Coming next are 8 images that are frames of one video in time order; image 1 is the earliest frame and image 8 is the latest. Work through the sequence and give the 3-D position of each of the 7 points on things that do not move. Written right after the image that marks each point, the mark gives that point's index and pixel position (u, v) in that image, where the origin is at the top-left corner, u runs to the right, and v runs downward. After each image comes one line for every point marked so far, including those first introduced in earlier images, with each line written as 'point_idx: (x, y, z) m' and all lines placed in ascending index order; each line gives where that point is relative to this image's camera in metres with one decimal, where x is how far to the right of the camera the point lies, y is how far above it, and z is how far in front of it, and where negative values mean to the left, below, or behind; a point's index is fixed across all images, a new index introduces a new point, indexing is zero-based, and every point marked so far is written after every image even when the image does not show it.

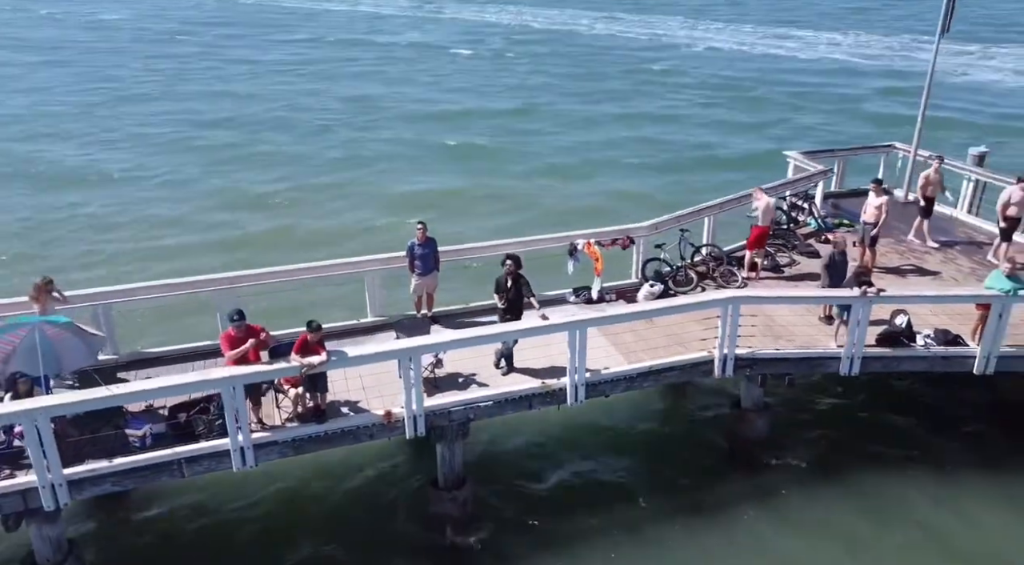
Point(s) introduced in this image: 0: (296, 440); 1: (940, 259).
0: (-3.3, -2.4, +12.3) m
1: (+9.6, +0.5, +18.1) m
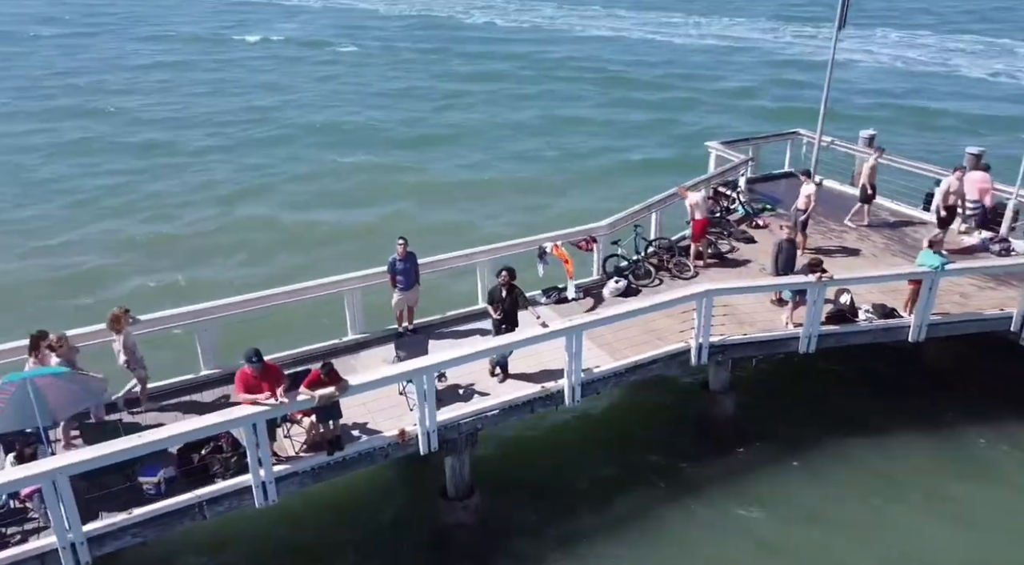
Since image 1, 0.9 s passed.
0: (-3.0, -2.8, +12.3) m
1: (+8.6, +1.1, +20.0) m
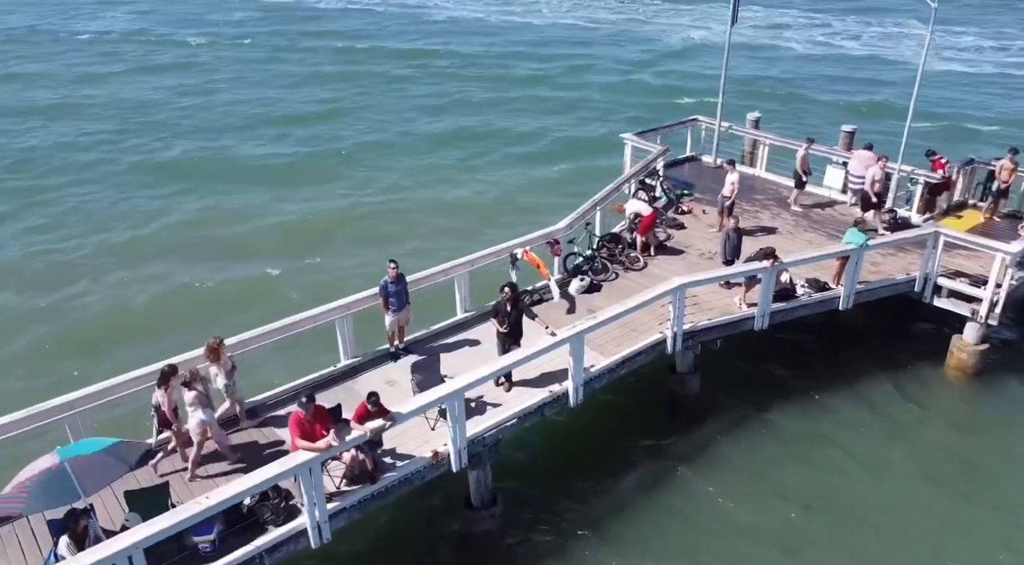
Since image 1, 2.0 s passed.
0: (-2.3, -3.4, +12.5) m
1: (+7.1, +1.8, +22.1) m
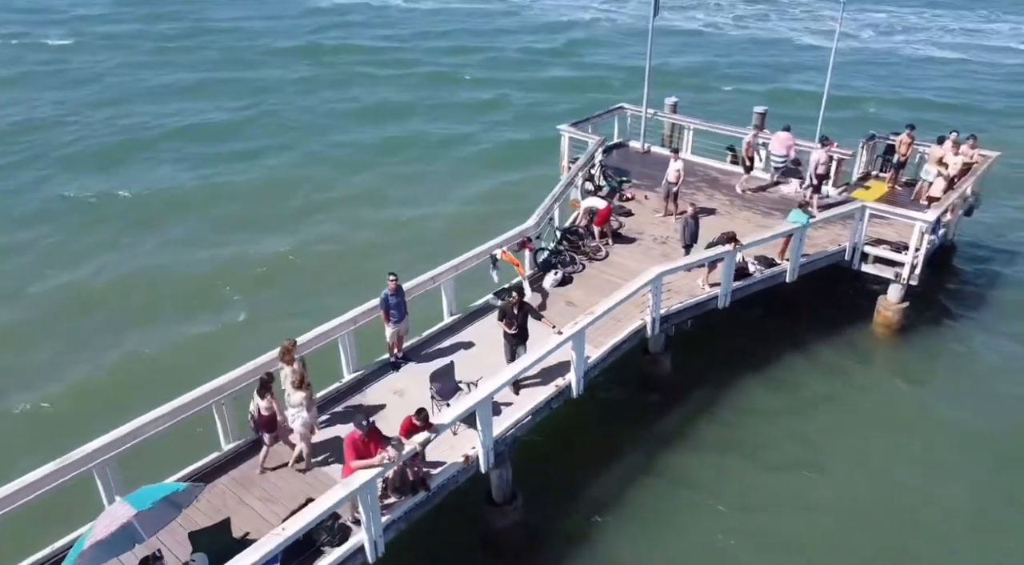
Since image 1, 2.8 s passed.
0: (-1.7, -3.7, +12.9) m
1: (+5.7, +2.5, +23.7) m
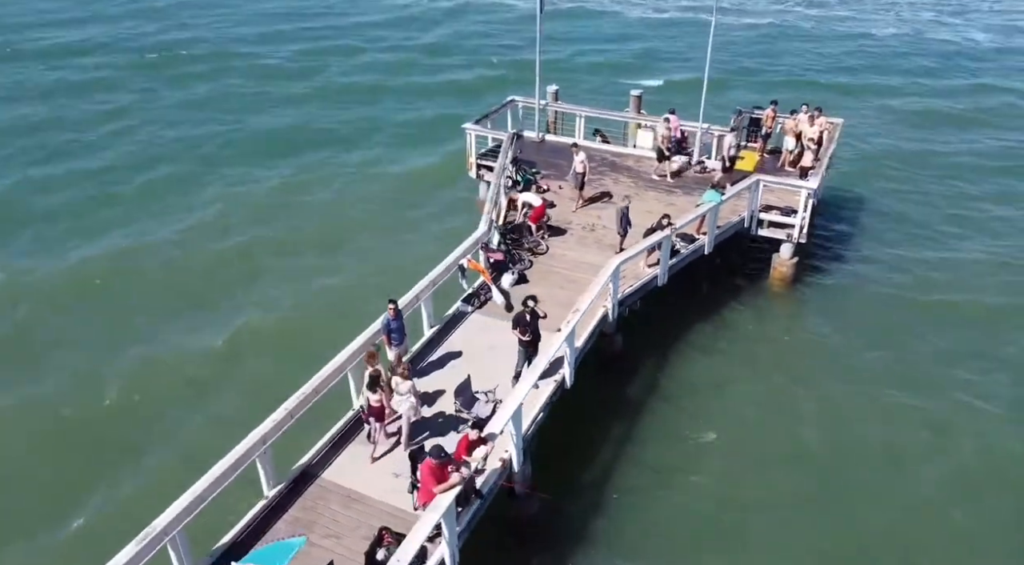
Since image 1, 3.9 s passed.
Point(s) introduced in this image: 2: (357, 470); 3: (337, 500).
0: (-0.8, -4.1, +13.9) m
1: (+3.1, +3.2, +25.7) m
2: (-2.8, -3.4, +14.8) m
3: (-3.0, -3.8, +14.2) m
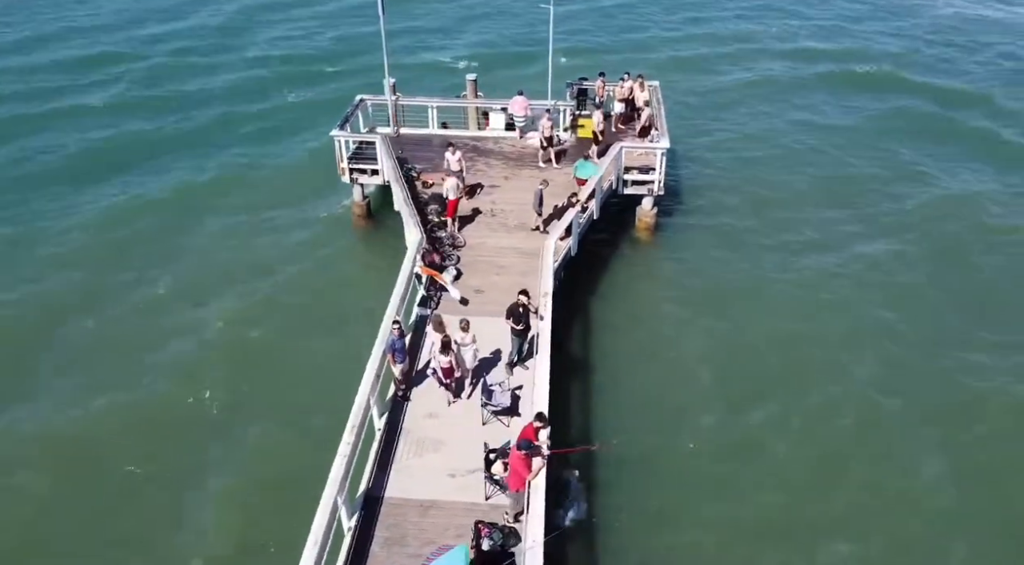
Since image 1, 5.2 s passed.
0: (+0.4, -4.2, +15.9) m
1: (-1.0, +4.0, +27.7) m
2: (-1.9, -3.9, +16.0) m
3: (-1.9, -4.4, +15.4) m
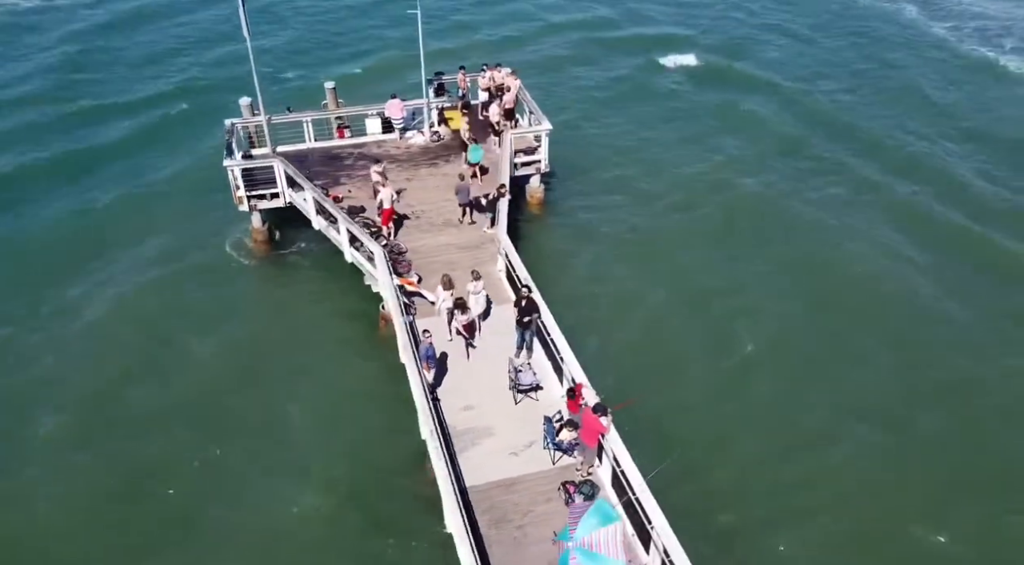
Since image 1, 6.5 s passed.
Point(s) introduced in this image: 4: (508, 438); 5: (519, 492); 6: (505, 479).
0: (+1.7, -3.9, +18.3) m
1: (-4.8, +3.9, +28.7) m
2: (-0.6, -4.1, +17.8) m
3: (-0.3, -4.5, +17.3) m
4: (-0.1, -3.5, +18.5) m
5: (+0.1, -4.5, +17.2) m
6: (-0.2, -4.3, +17.5) m
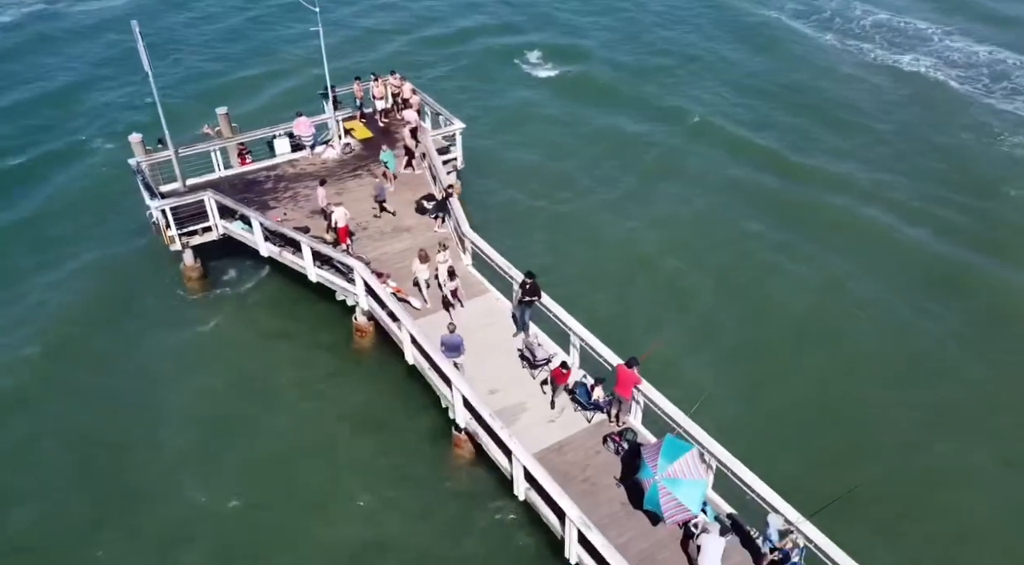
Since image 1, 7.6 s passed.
0: (+2.5, -3.2, +20.7) m
1: (-7.5, +3.3, +28.9) m
2: (+0.5, -3.8, +19.6) m
3: (+1.0, -4.1, +19.2) m
4: (+0.7, -3.2, +20.4) m
5: (+1.4, -4.1, +19.2) m
6: (+1.0, -3.9, +19.4) m
